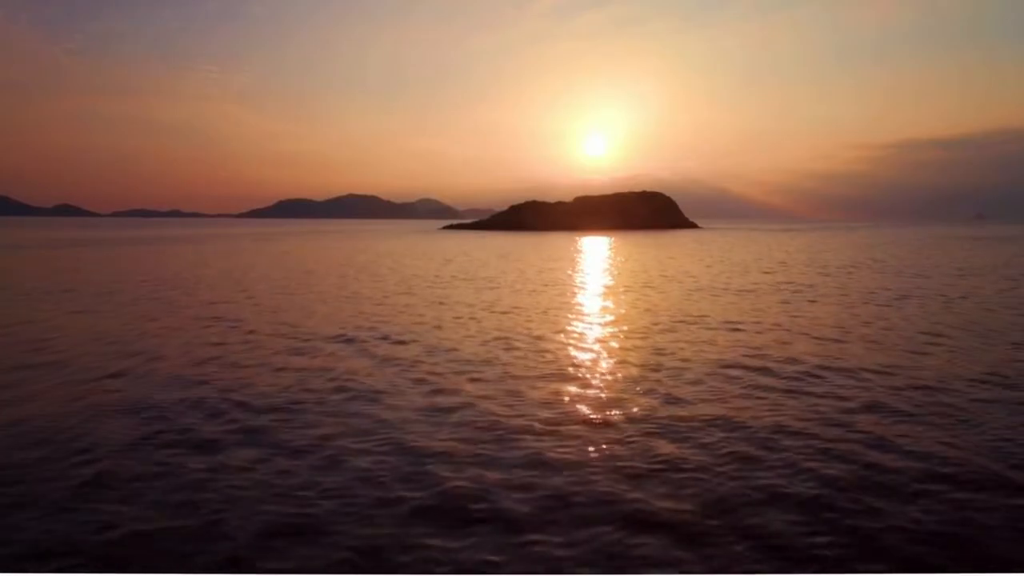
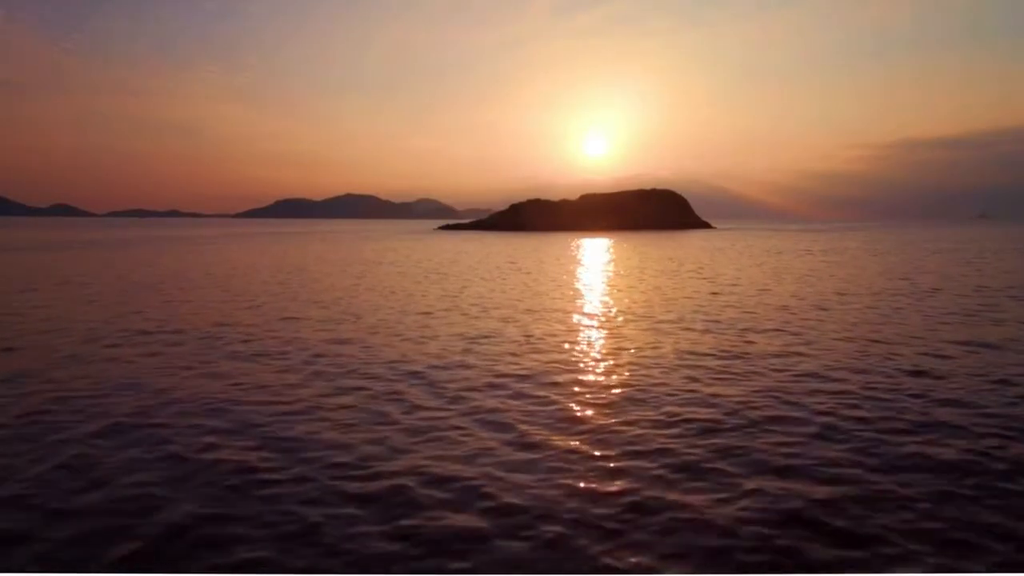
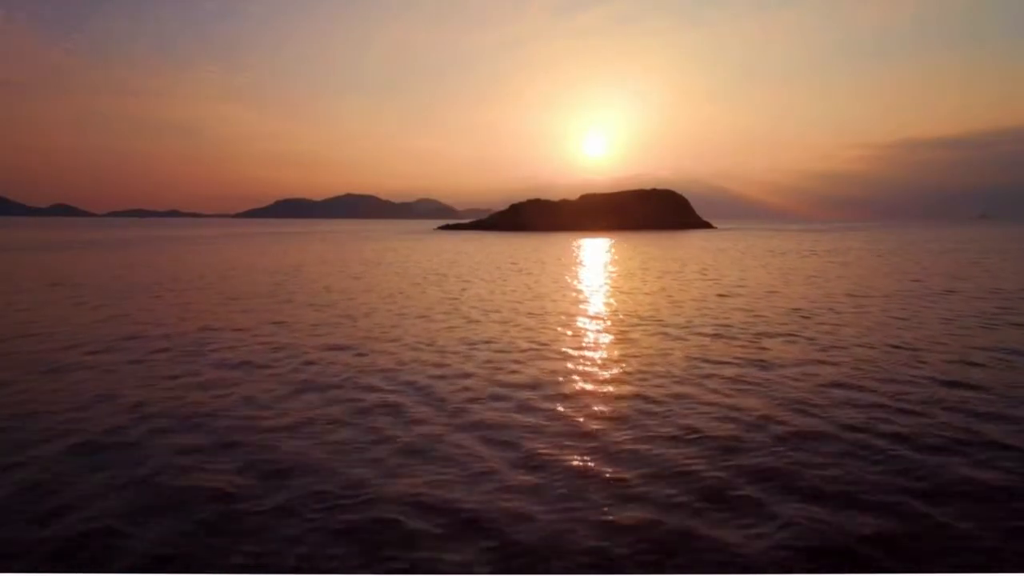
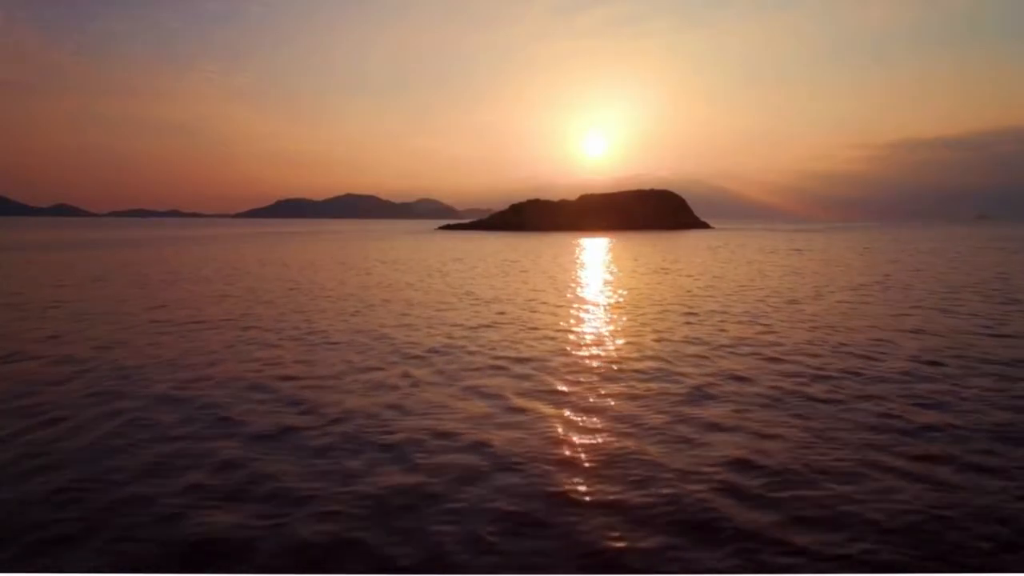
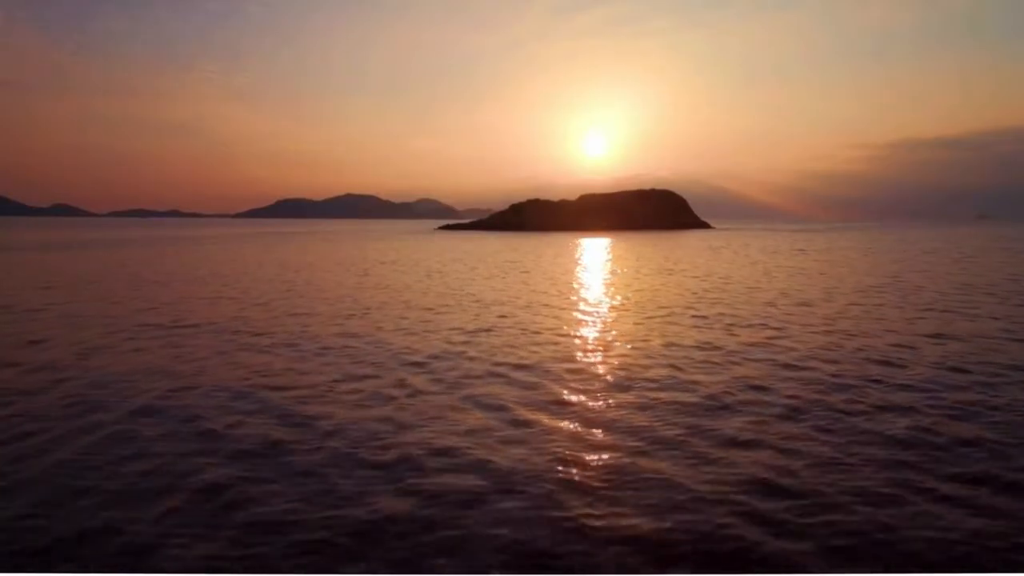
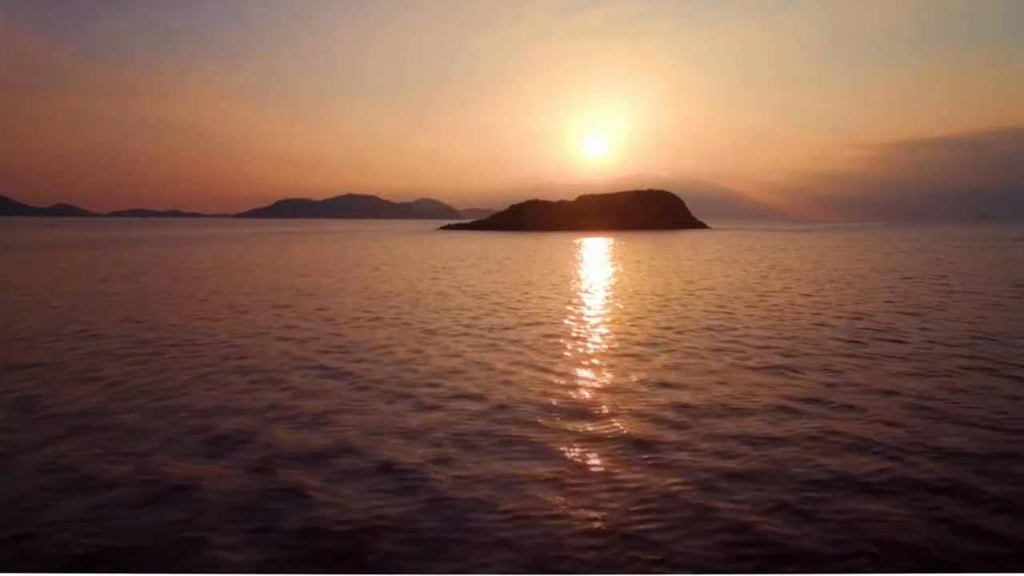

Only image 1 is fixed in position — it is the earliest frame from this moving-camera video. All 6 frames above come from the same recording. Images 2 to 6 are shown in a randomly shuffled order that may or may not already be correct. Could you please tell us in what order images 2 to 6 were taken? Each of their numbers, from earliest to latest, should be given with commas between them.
6, 4, 5, 2, 3
